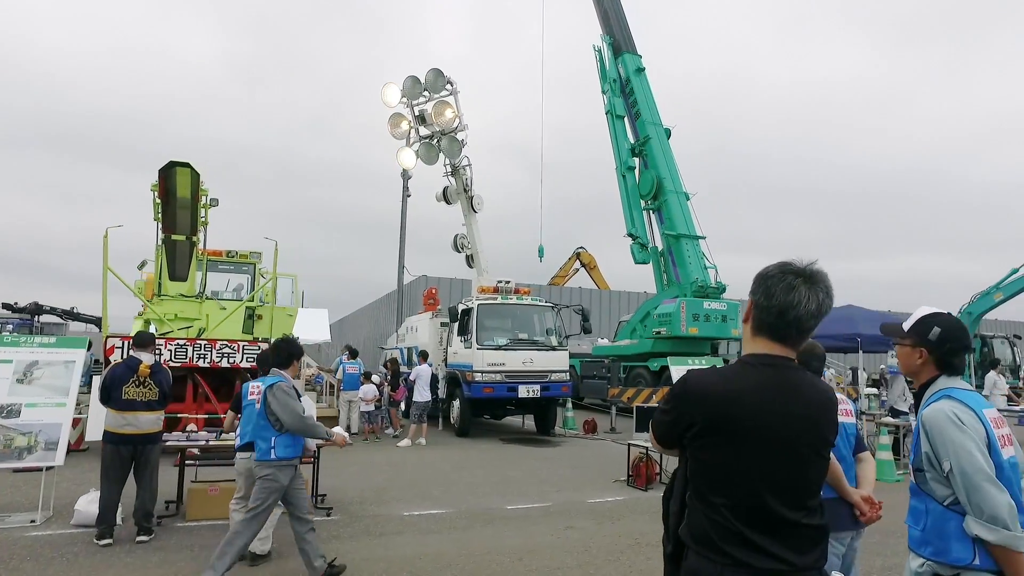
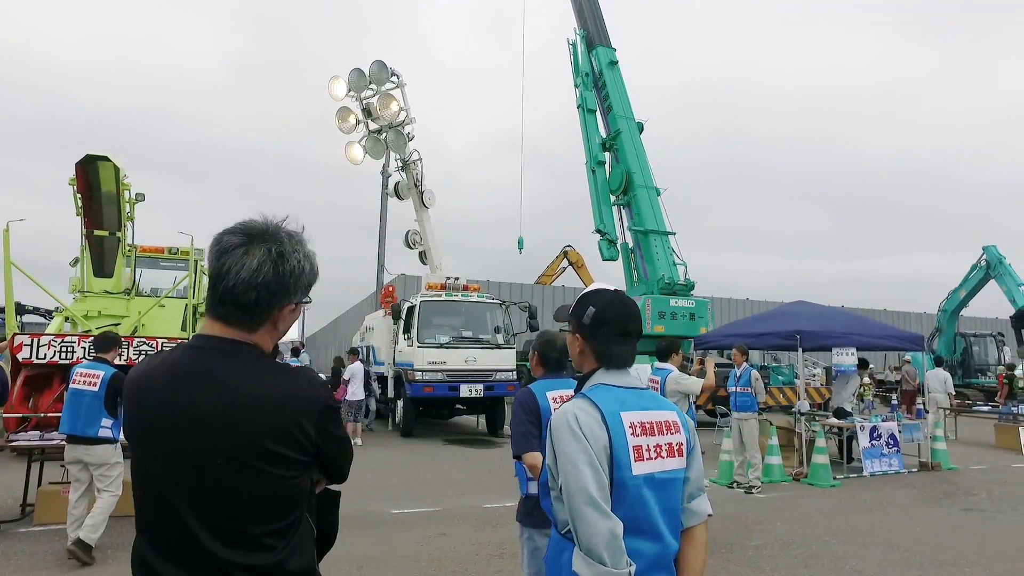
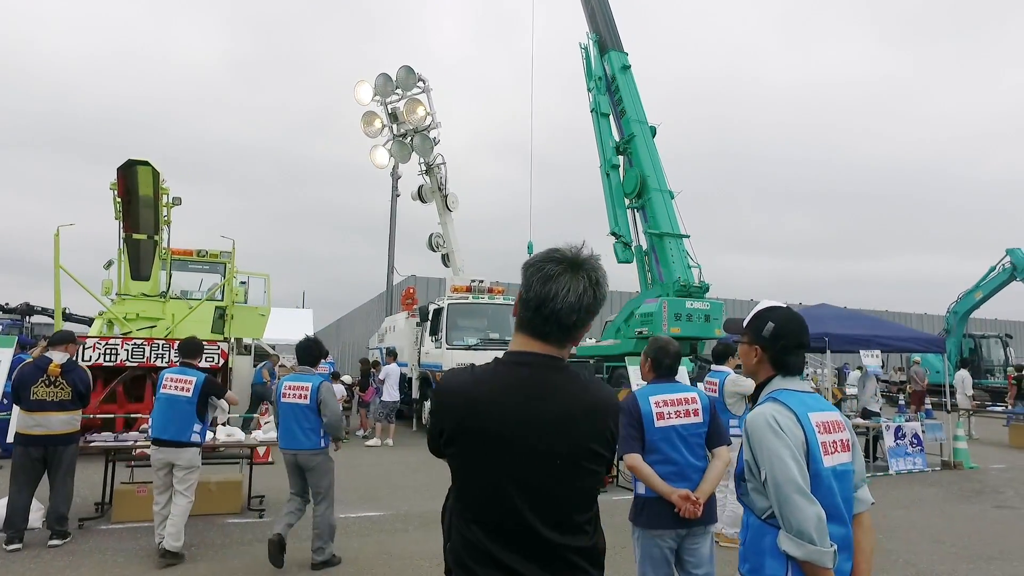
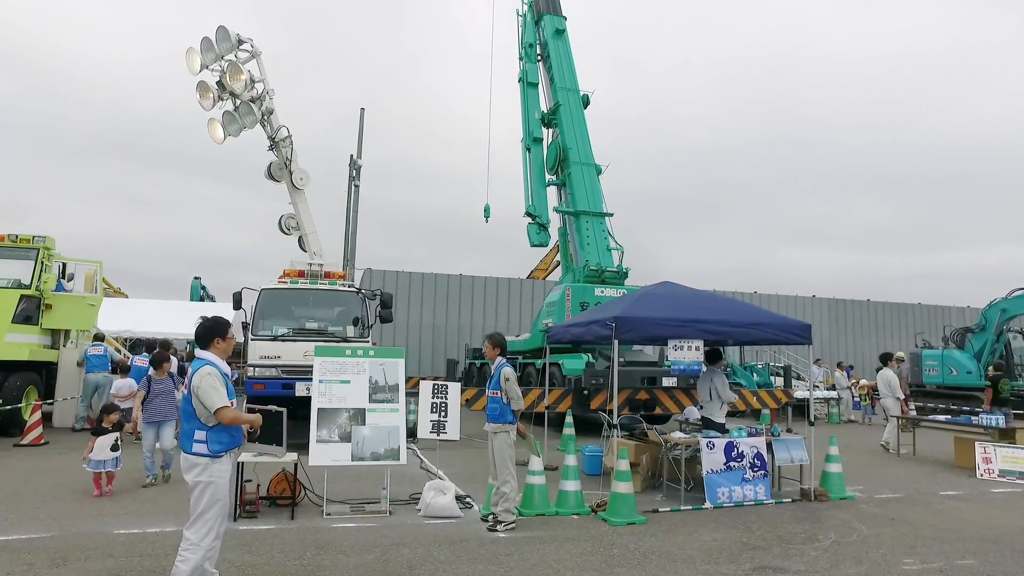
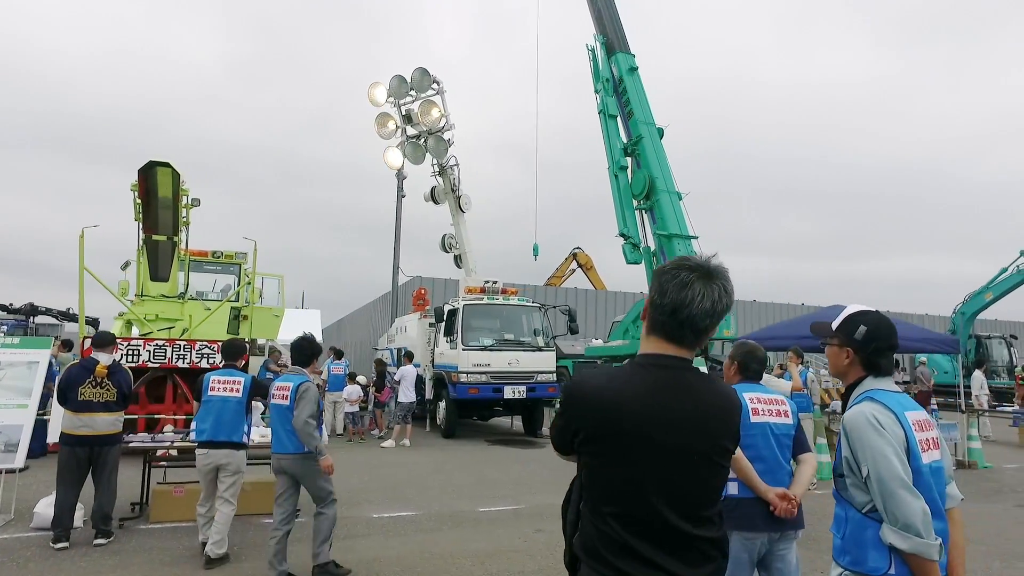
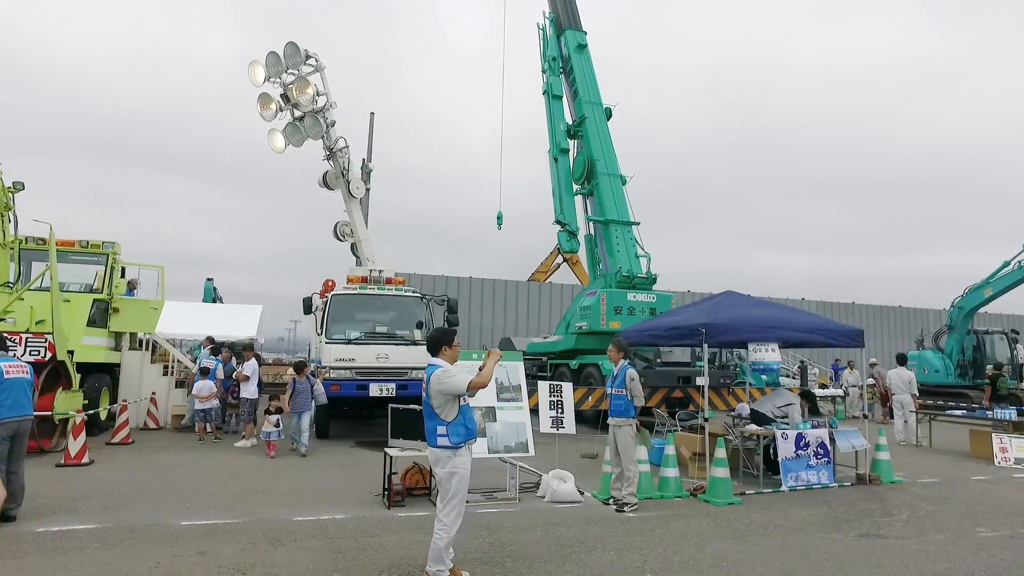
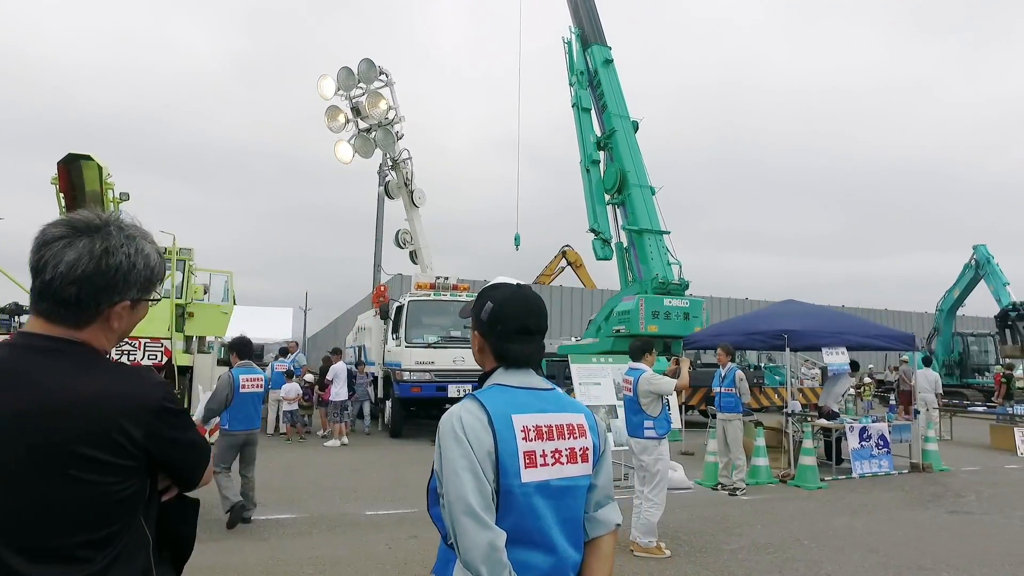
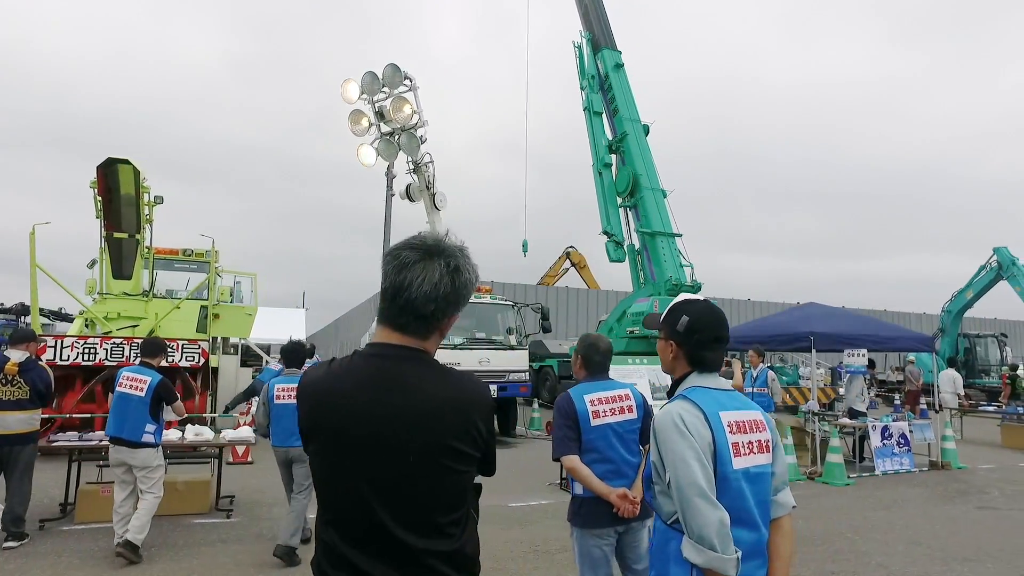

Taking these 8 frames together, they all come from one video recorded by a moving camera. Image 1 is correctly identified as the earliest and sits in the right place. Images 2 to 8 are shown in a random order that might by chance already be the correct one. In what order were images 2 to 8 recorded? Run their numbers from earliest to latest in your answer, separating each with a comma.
5, 3, 8, 2, 7, 6, 4
